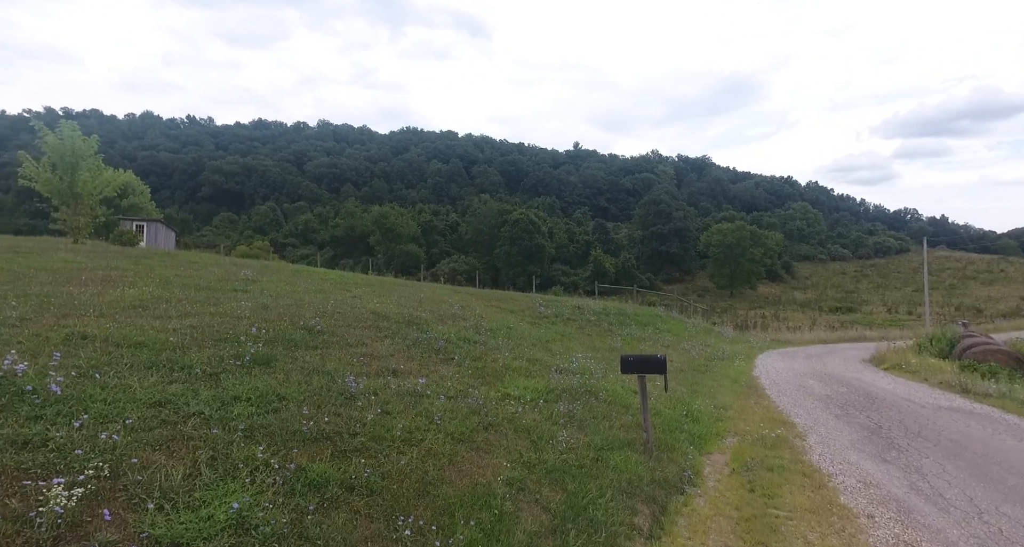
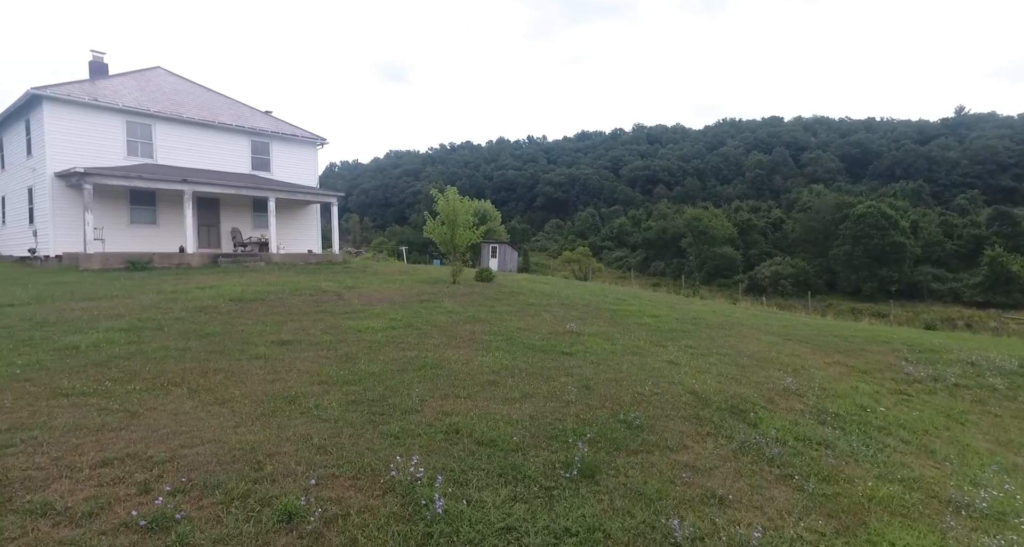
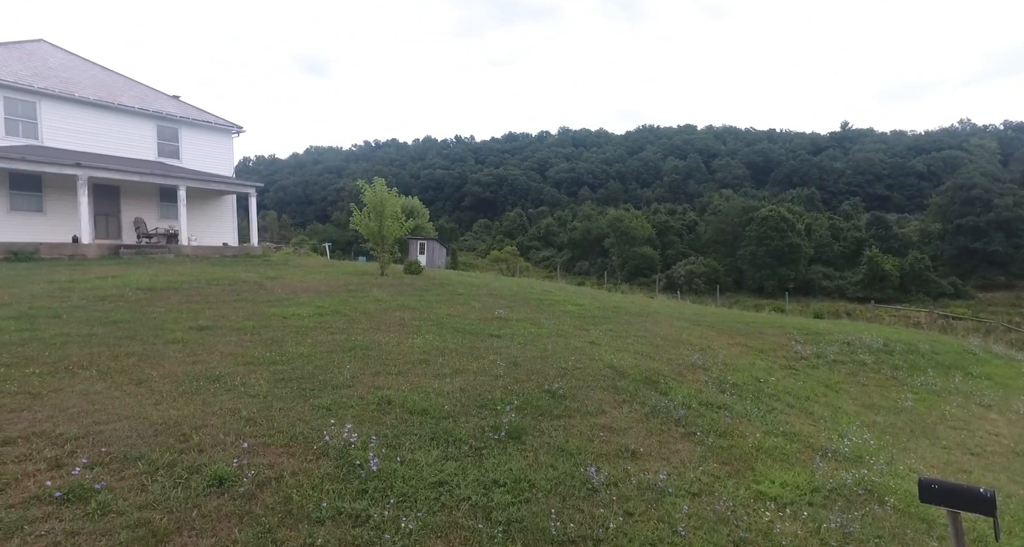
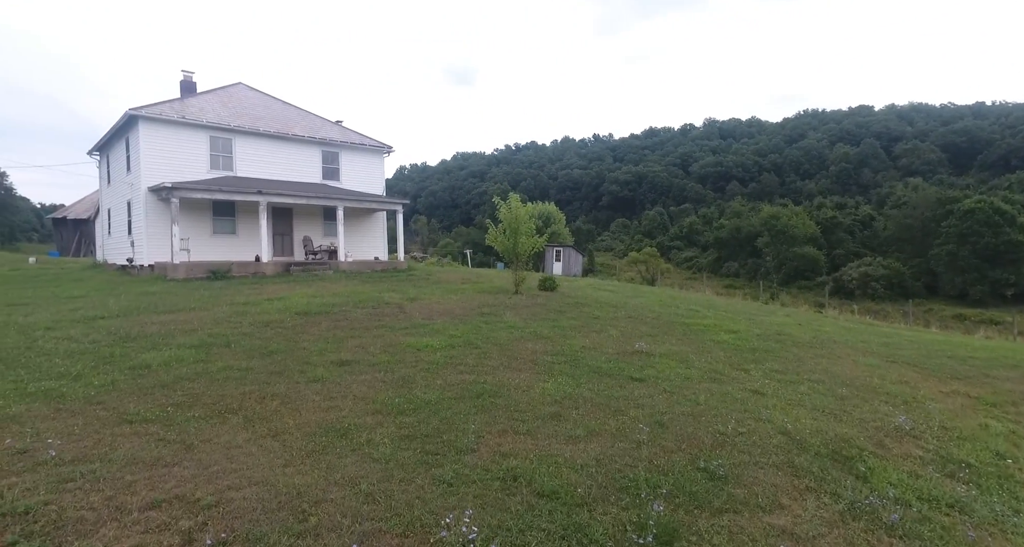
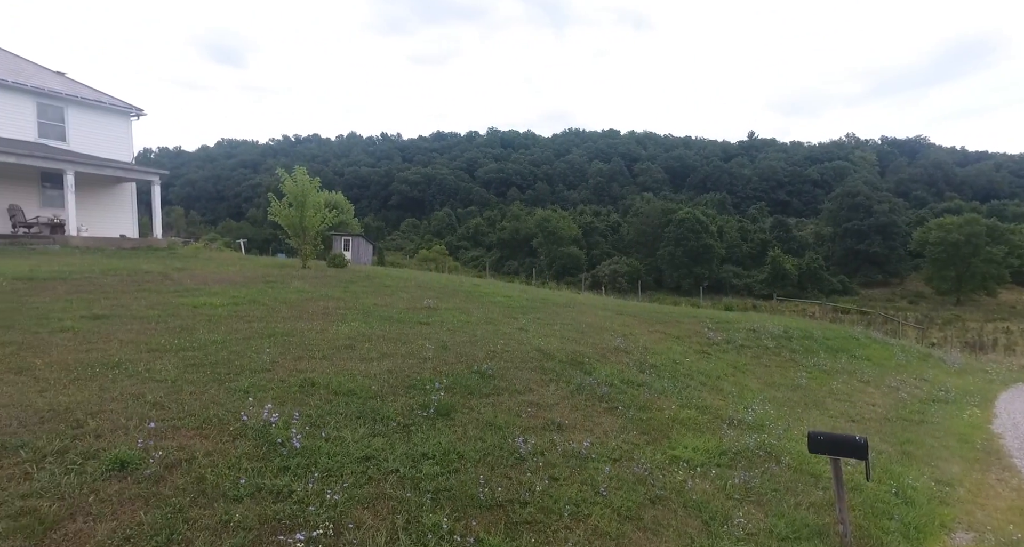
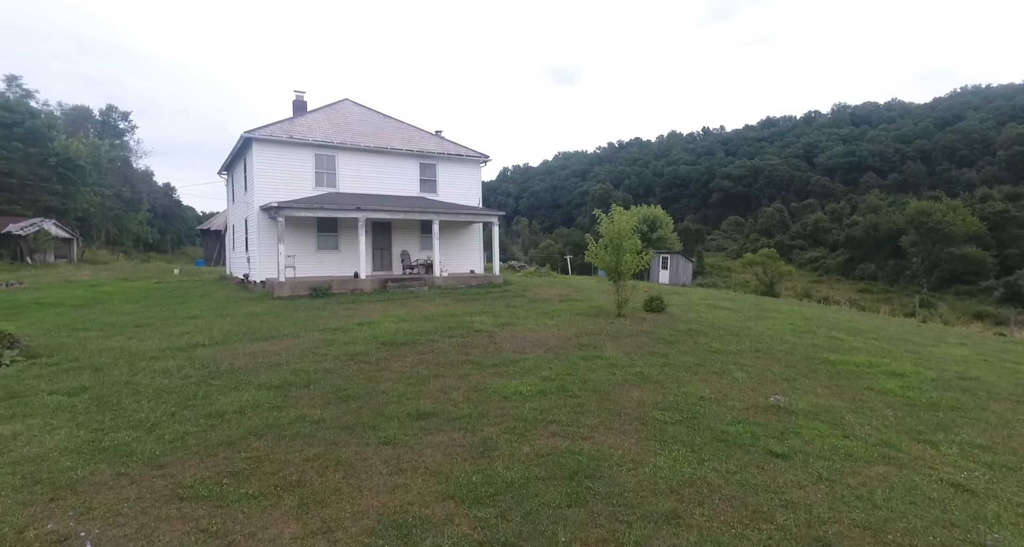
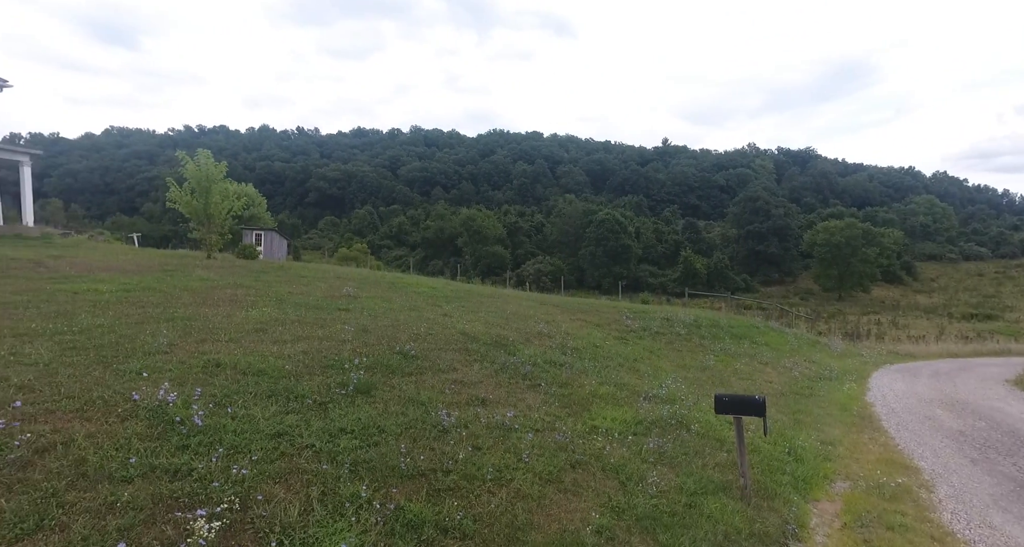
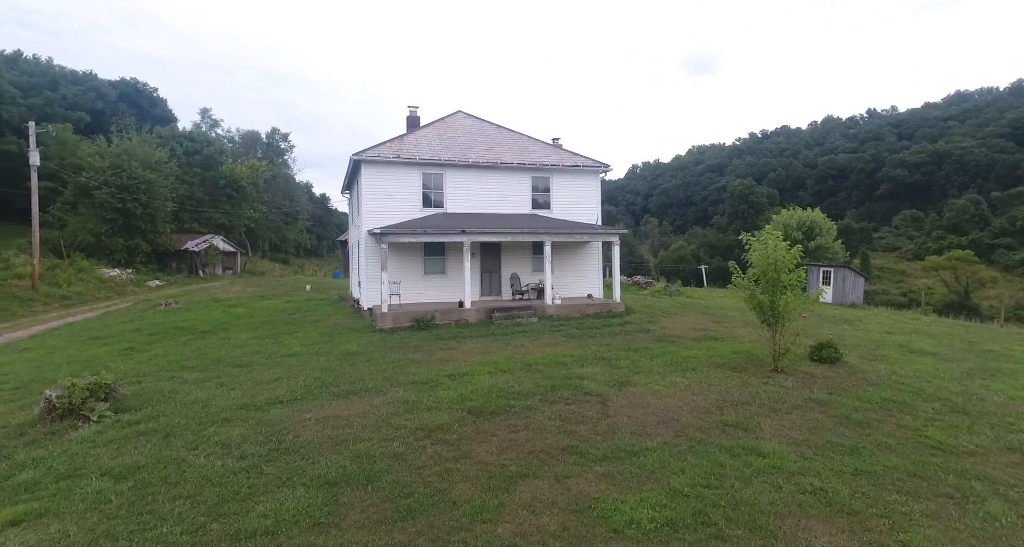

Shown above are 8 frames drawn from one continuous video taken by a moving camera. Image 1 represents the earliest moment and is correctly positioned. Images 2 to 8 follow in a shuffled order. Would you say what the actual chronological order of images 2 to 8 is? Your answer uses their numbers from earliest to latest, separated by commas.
7, 5, 3, 2, 4, 6, 8
